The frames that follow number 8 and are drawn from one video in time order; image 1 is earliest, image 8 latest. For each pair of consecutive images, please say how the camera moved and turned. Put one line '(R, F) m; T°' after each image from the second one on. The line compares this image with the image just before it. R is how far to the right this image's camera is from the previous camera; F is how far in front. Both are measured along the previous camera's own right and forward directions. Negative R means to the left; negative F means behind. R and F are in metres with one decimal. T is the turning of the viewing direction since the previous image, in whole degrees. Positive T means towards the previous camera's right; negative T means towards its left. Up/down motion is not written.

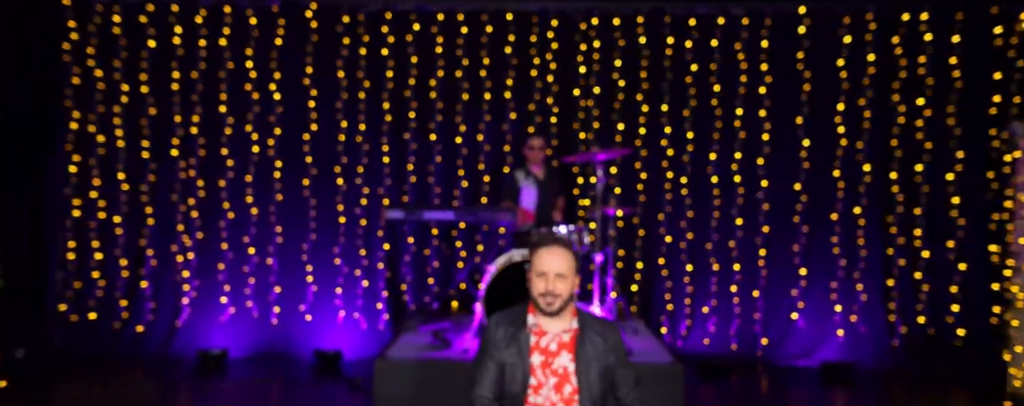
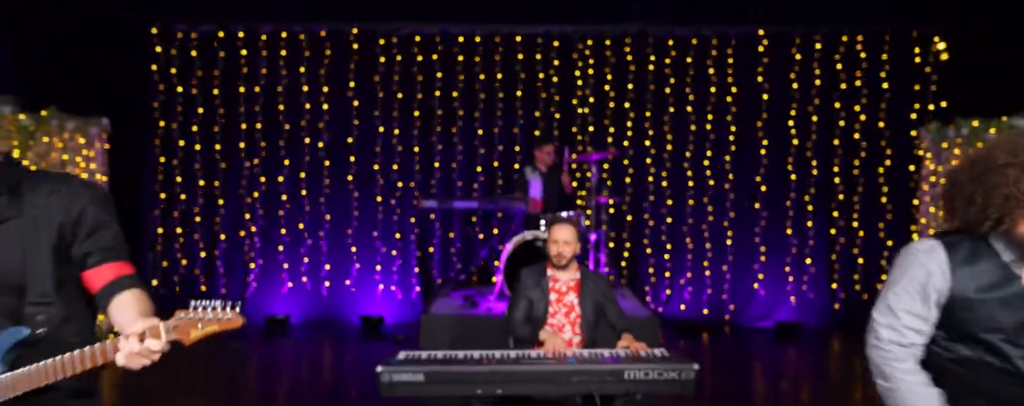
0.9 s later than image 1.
(-0.1, -1.0) m; 0°
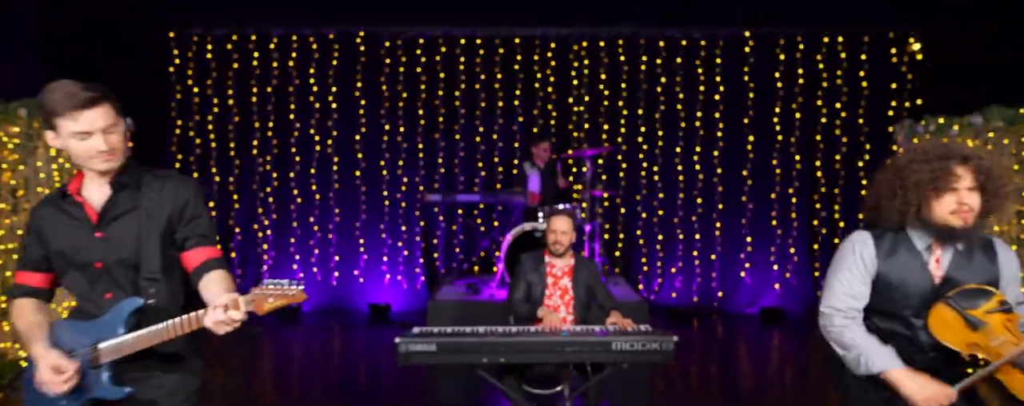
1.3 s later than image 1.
(0.0, -0.3) m; 0°
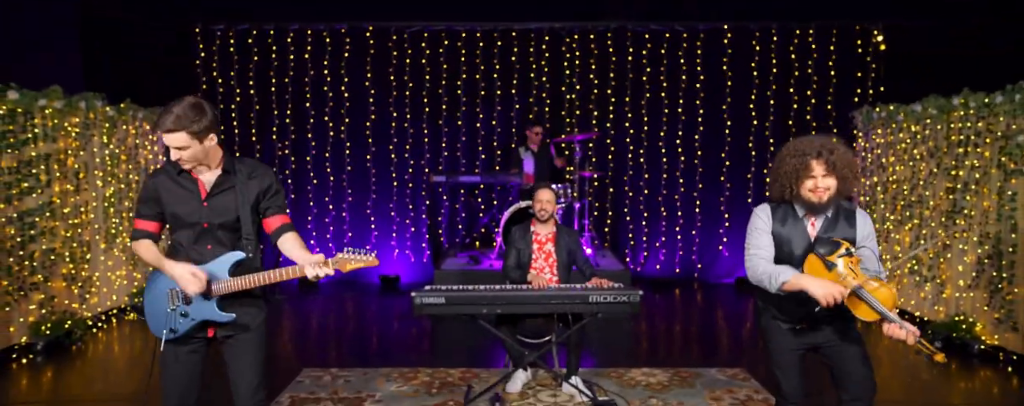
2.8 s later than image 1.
(0.0, -0.6) m; 0°
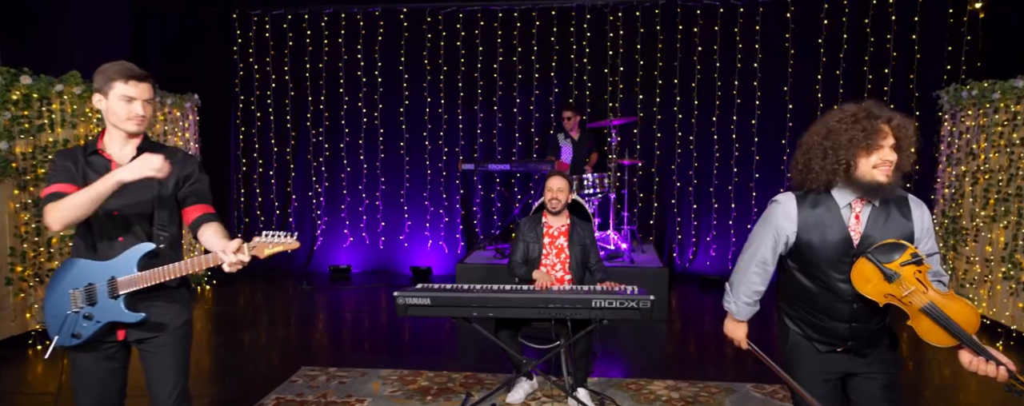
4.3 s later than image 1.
(+0.3, +0.4) m; -7°
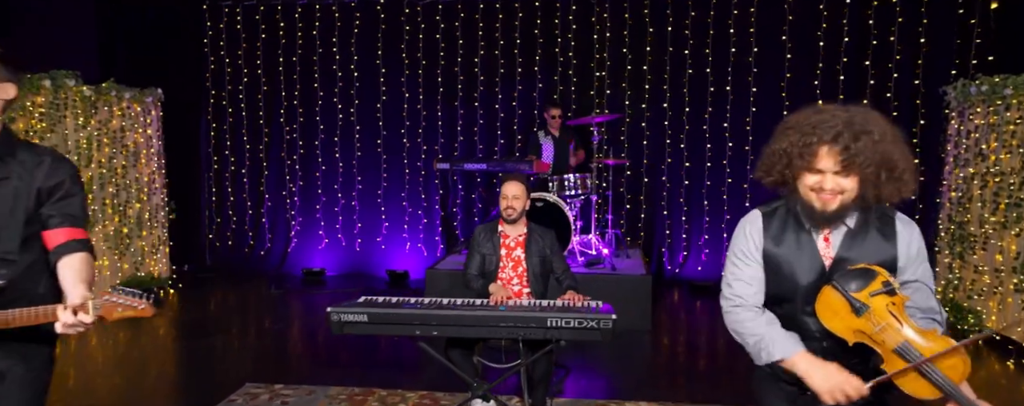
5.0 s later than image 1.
(+0.2, +0.3) m; -1°
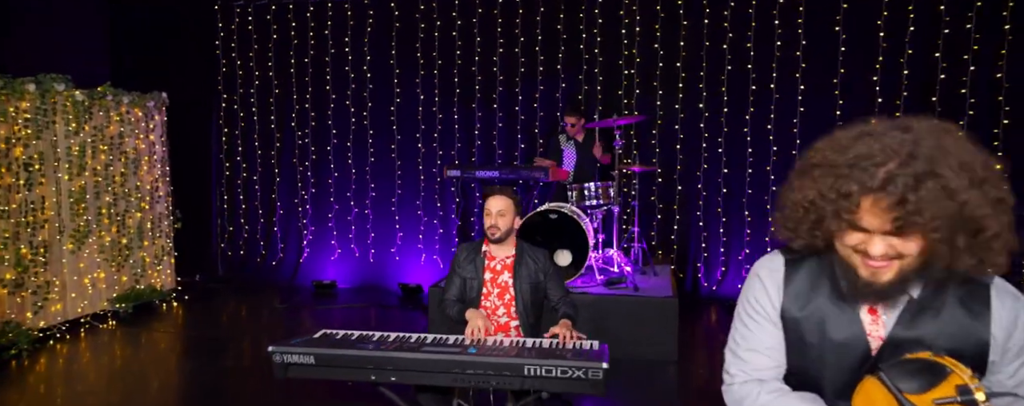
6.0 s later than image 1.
(+0.2, +0.4) m; -5°
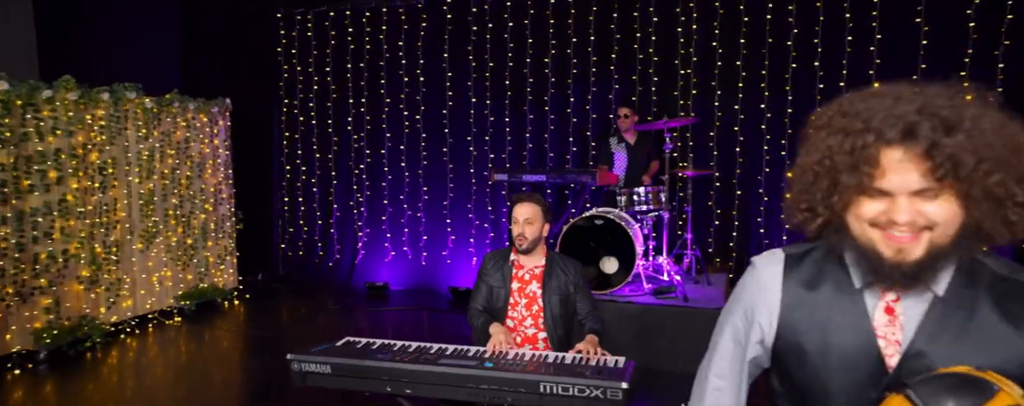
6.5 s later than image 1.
(+0.2, +0.1) m; -7°
